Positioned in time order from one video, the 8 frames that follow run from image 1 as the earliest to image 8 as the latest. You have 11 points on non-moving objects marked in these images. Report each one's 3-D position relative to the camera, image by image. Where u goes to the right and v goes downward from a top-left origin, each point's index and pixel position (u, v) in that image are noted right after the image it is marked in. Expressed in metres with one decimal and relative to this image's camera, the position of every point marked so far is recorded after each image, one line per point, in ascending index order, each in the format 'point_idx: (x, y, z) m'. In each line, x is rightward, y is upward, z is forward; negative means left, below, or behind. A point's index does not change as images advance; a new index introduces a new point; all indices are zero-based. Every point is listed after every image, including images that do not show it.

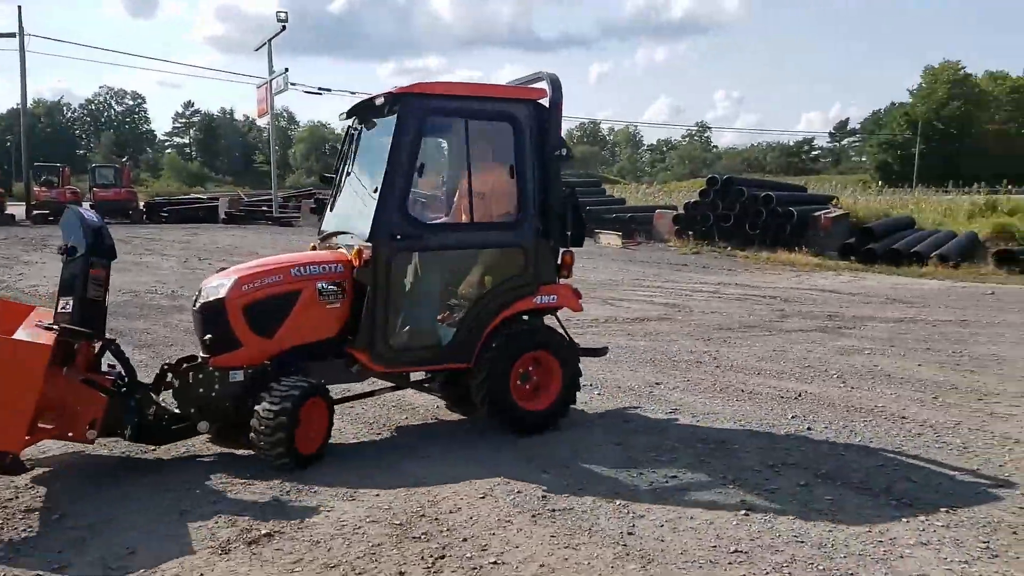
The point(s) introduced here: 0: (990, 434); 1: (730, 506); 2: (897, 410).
0: (+3.6, -1.1, +6.0) m
1: (+1.3, -1.2, +4.5) m
2: (+3.3, -1.0, +6.8) m
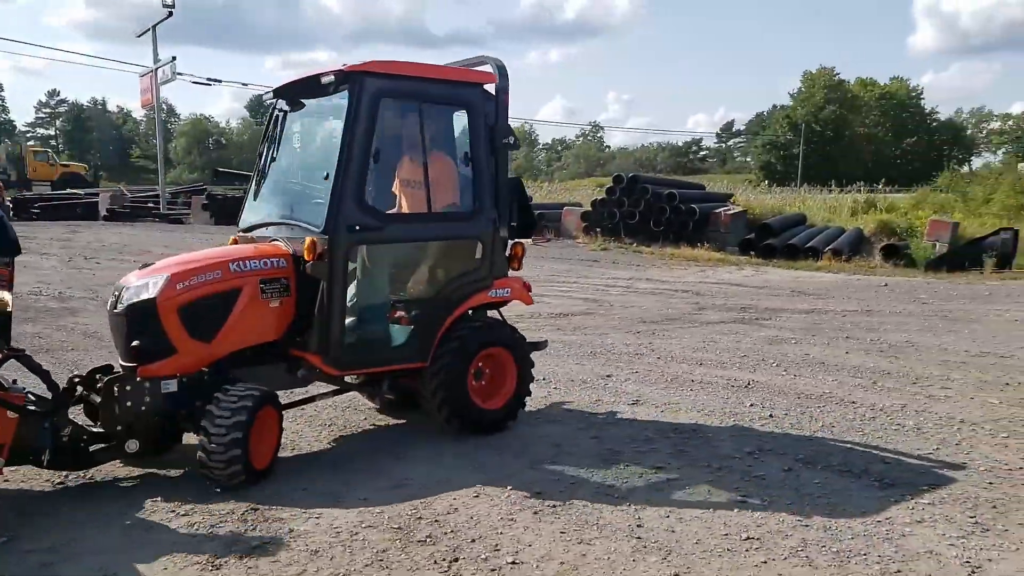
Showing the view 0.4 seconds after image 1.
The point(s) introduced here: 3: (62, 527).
0: (+3.4, -1.0, +6.3) m
1: (+1.2, -1.1, +4.5) m
2: (+3.0, -0.9, +7.1) m
3: (-2.3, -1.2, +4.1) m
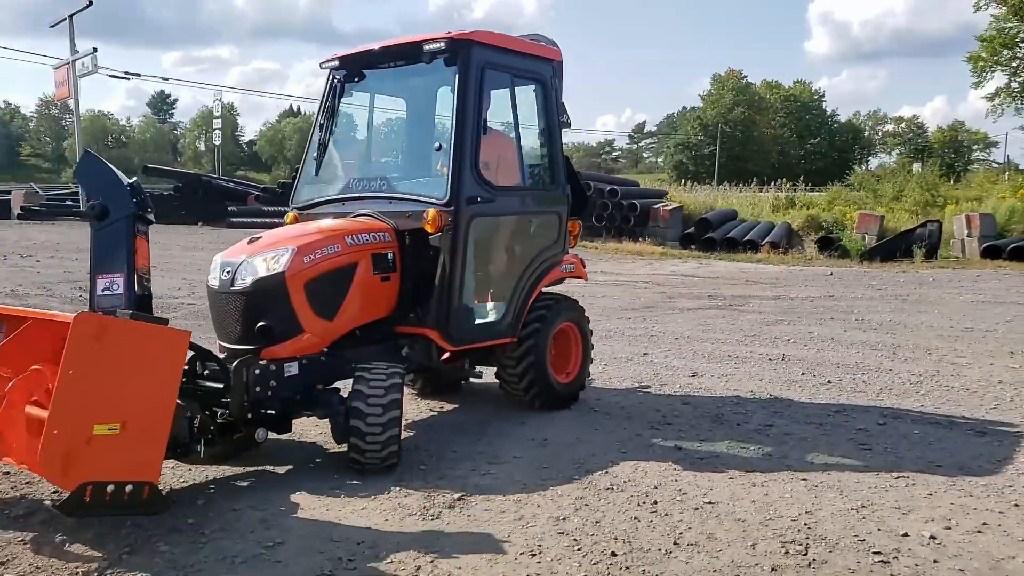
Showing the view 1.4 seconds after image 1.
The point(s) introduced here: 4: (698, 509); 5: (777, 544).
0: (+4.0, -0.8, +6.9) m
1: (+2.1, -0.9, +4.9) m
2: (+3.5, -0.7, +7.6) m
3: (-1.4, -1.1, +4.1) m
4: (+0.9, -1.0, +3.8) m
5: (+1.1, -1.1, +3.4) m
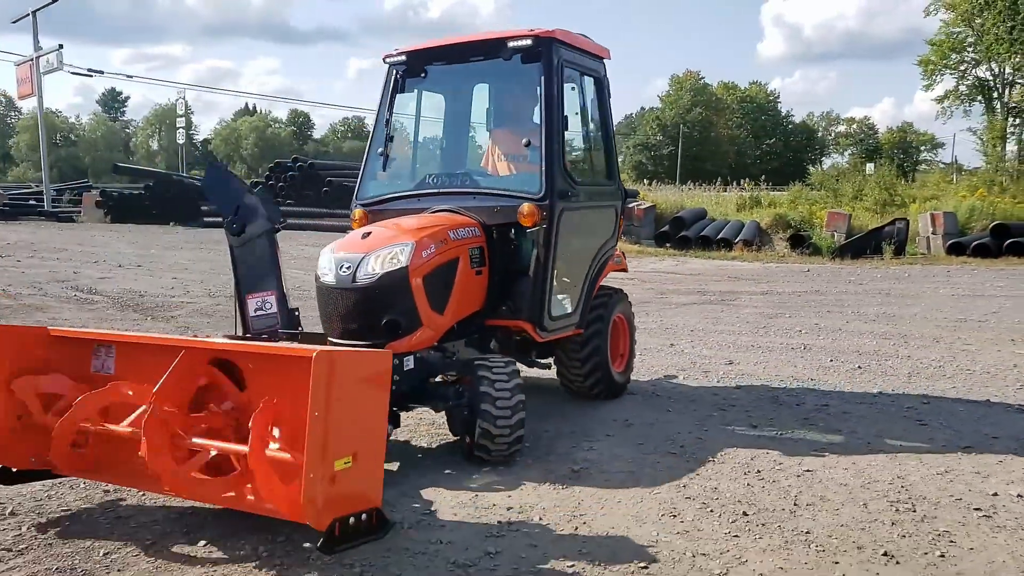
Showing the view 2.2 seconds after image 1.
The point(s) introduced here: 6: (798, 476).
0: (+4.4, -0.7, +7.5) m
1: (+2.6, -0.9, +5.4) m
2: (+3.9, -0.6, +8.2) m
3: (-0.8, -1.0, +4.4) m
4: (+1.5, -1.0, +4.2) m
5: (+1.8, -1.0, +3.8) m
6: (+1.5, -1.0, +4.1) m
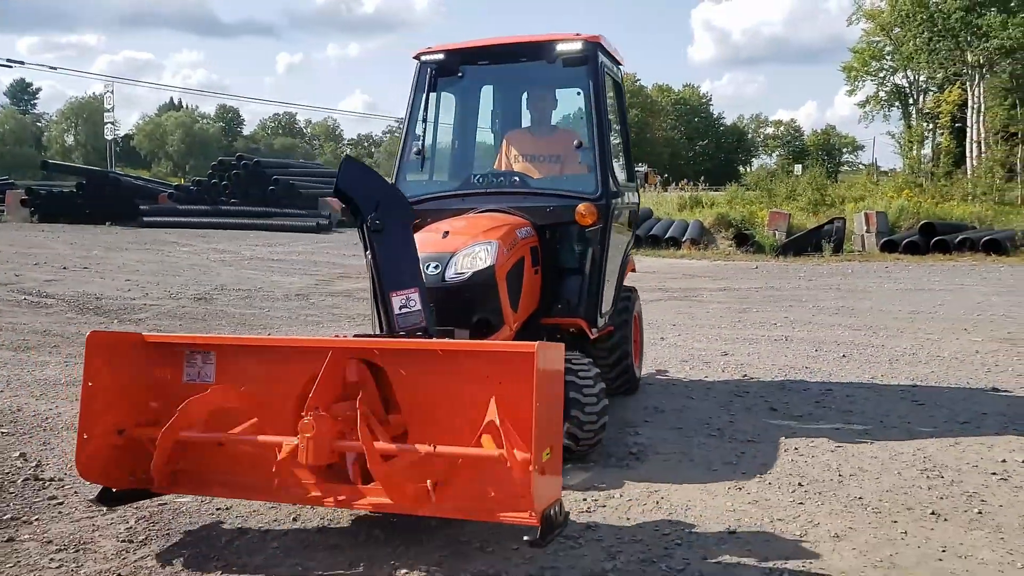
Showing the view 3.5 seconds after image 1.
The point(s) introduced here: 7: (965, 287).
0: (+4.5, -0.6, +8.2) m
1: (+2.9, -0.8, +6.0) m
2: (+3.9, -0.6, +8.9) m
3: (-0.4, -1.0, +4.7) m
4: (+1.9, -1.0, +4.7) m
5: (+2.2, -1.0, +4.3) m
6: (+1.9, -1.0, +4.7) m
7: (+8.1, 0.0, +14.4) m
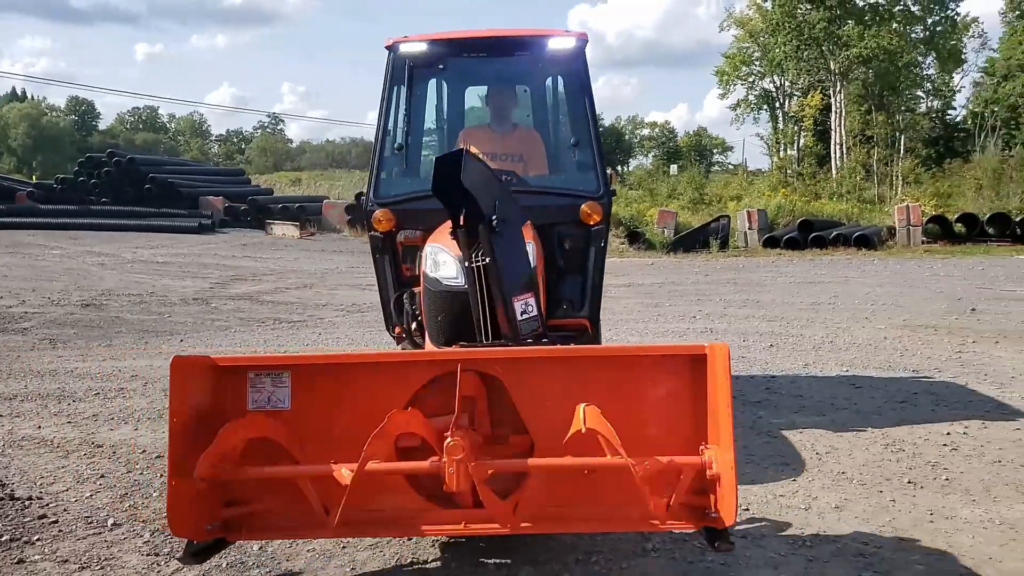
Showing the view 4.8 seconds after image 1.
0: (+3.9, -0.5, +9.0) m
1: (+2.6, -0.8, +6.5) m
2: (+3.2, -0.5, +9.5) m
3: (-0.5, -1.0, +4.8) m
4: (+1.8, -0.9, +5.1) m
5: (+2.2, -0.9, +4.8) m
6: (+1.8, -0.9, +5.1) m
7: (+6.5, +0.2, +15.6) m
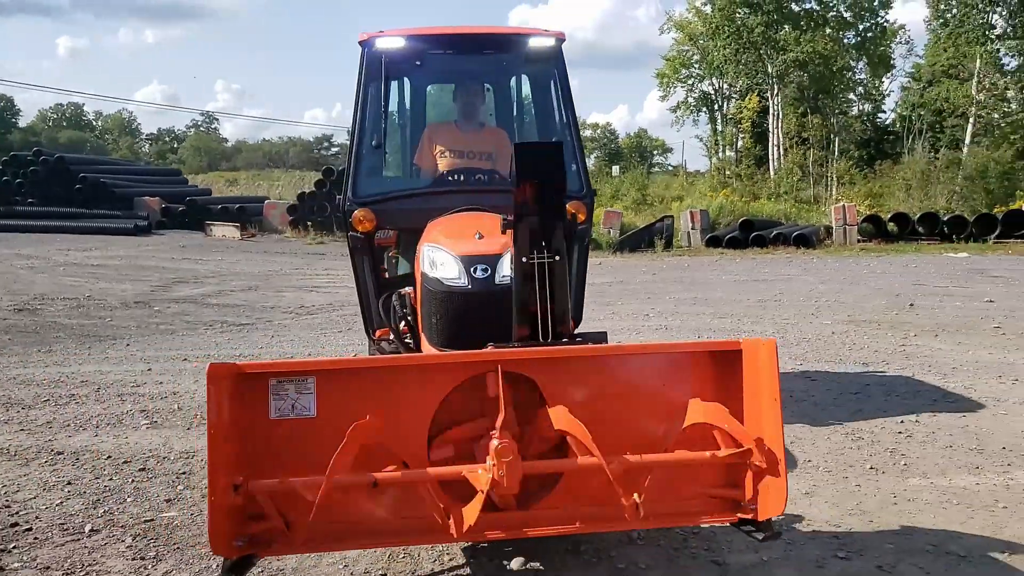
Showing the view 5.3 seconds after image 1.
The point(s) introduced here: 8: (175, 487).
0: (+3.4, -0.5, +9.3) m
1: (+2.4, -0.7, +6.8) m
2: (+2.8, -0.5, +9.8) m
3: (-0.6, -1.0, +4.8) m
4: (+1.7, -0.9, +5.3) m
5: (+2.0, -0.9, +5.0) m
6: (+1.7, -0.9, +5.3) m
7: (+5.6, +0.2, +16.1) m
8: (-1.9, -1.2, +4.6) m
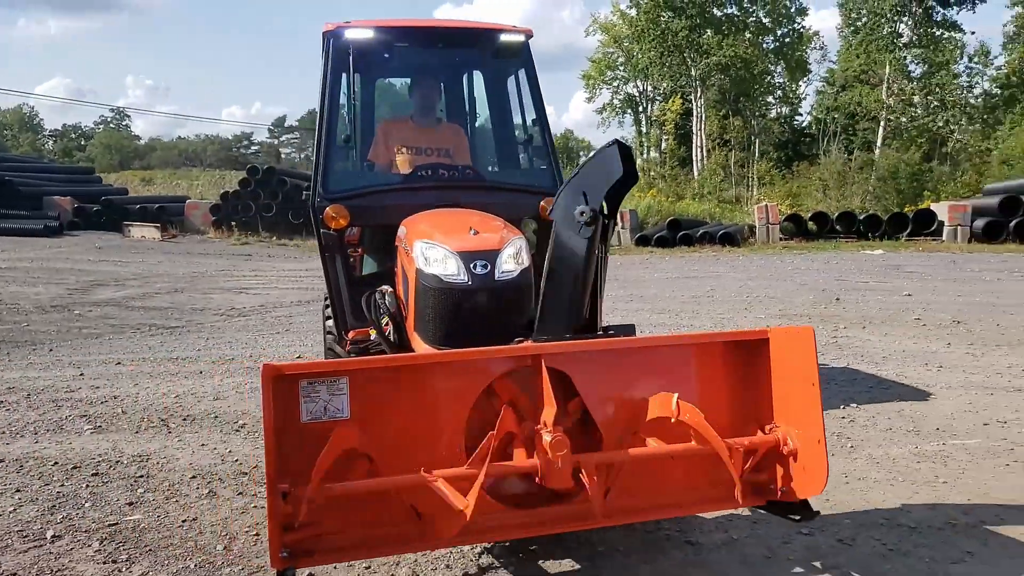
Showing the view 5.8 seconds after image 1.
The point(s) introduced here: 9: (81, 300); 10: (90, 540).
0: (+2.8, -0.5, +9.7) m
1: (+2.0, -0.7, +7.1) m
2: (+2.1, -0.4, +10.1) m
3: (-0.8, -1.0, +4.8) m
4: (+1.4, -0.9, +5.5) m
5: (+1.8, -0.9, +5.3) m
6: (+1.4, -0.9, +5.5) m
7: (+4.3, +0.3, +16.7) m
8: (-2.1, -1.1, +4.5) m
9: (-9.4, -0.3, +17.7) m
10: (-2.0, -1.2, +3.8) m
